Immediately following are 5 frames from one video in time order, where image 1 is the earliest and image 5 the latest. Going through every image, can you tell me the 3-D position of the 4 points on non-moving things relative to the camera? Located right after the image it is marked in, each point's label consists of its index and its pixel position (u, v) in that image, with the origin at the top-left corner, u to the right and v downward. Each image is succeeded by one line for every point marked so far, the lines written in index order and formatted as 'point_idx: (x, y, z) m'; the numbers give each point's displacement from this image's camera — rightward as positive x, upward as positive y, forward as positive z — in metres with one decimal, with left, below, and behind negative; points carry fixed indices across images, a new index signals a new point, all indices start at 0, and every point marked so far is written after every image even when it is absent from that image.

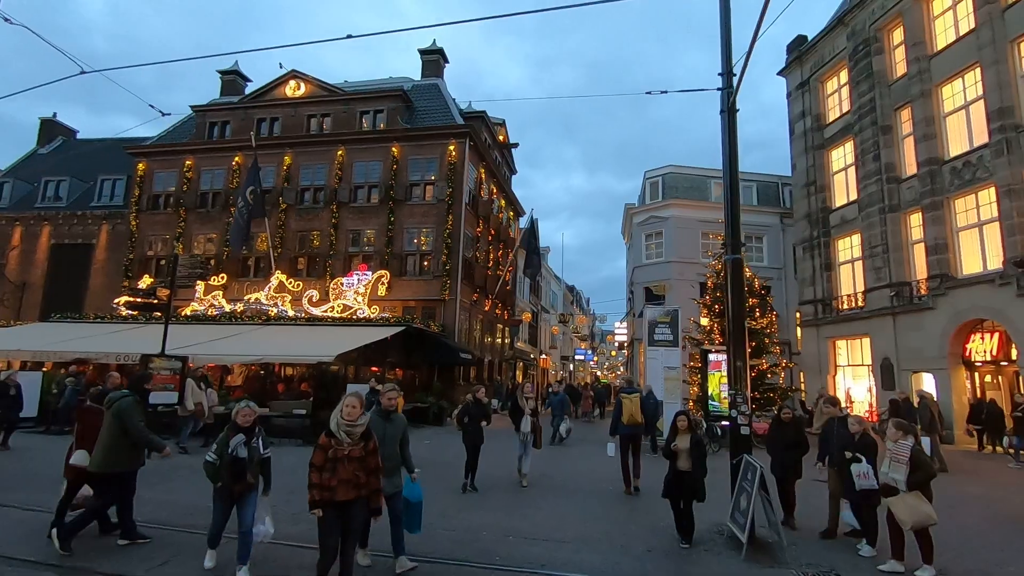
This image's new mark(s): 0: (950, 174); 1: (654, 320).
0: (+16.2, +4.2, +19.9) m
1: (+4.6, -1.1, +17.6) m
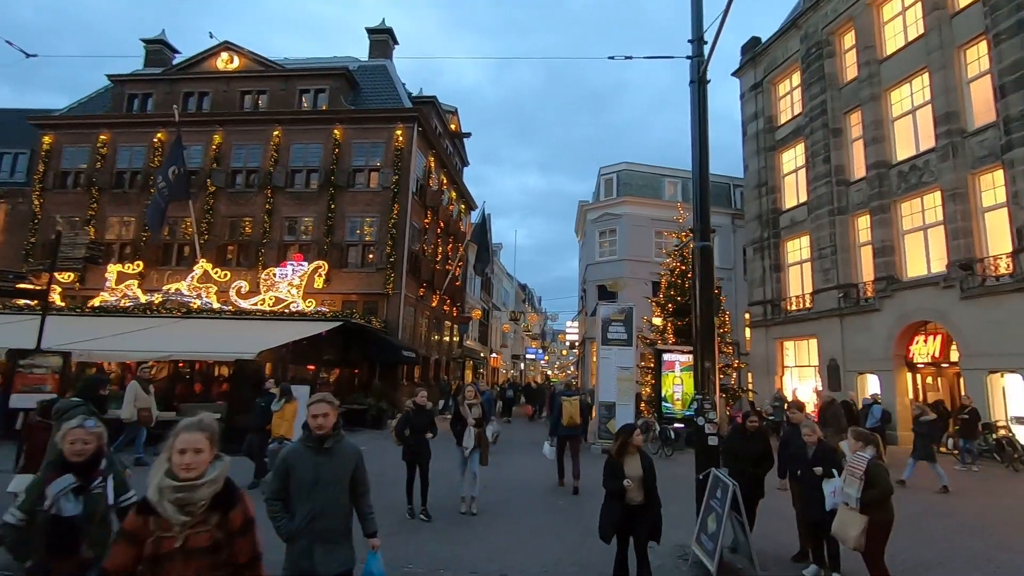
0: (+14.4, +4.1, +20.1) m
1: (+2.9, -0.9, +16.8) m
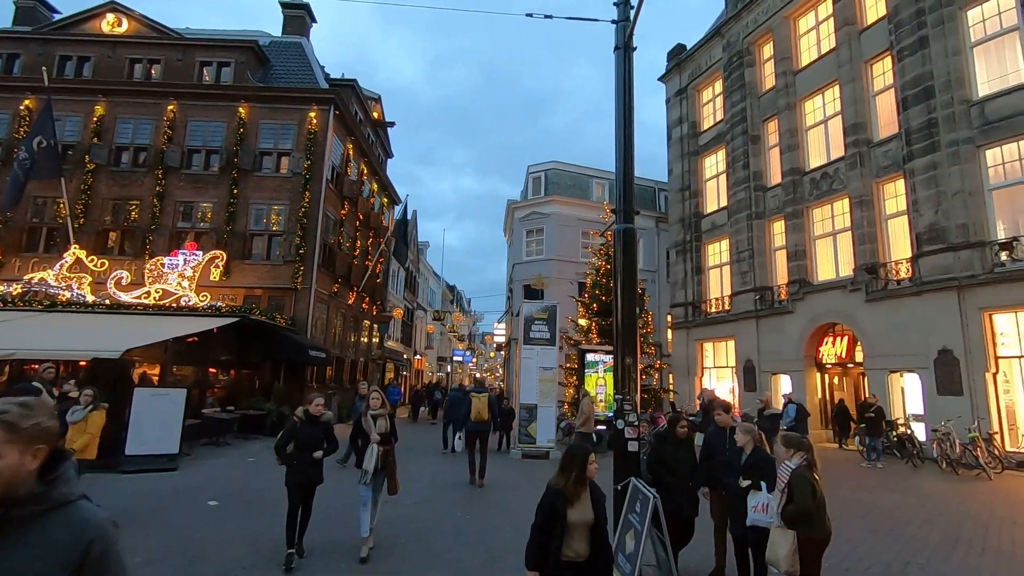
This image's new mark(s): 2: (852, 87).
0: (+11.5, +4.0, +20.9) m
1: (+0.5, -0.9, +16.1) m
2: (+12.2, +7.2, +19.3) m
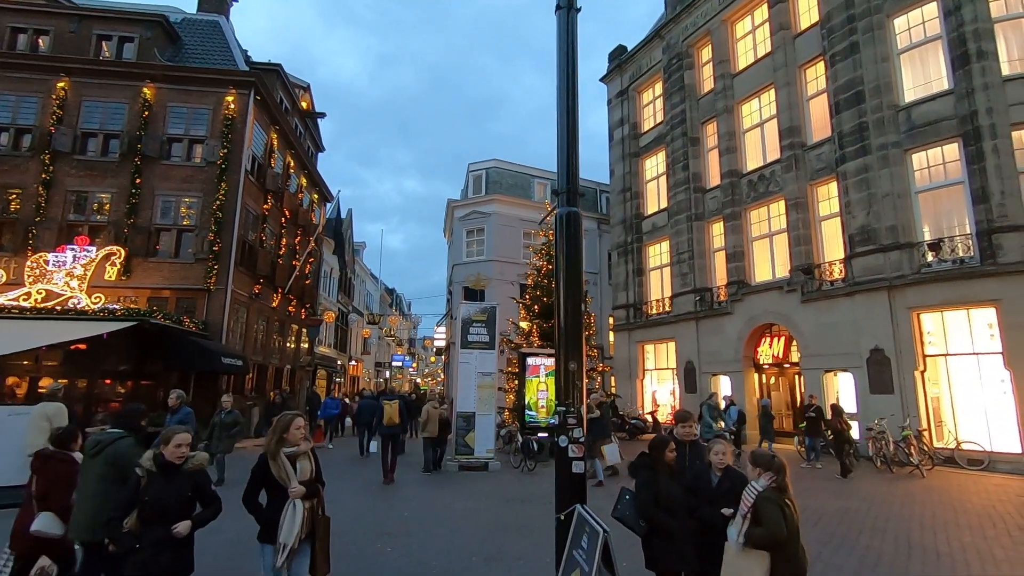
0: (+9.2, +4.0, +21.0) m
1: (-1.3, -0.9, +15.1) m
2: (+10.0, +7.2, +19.5) m
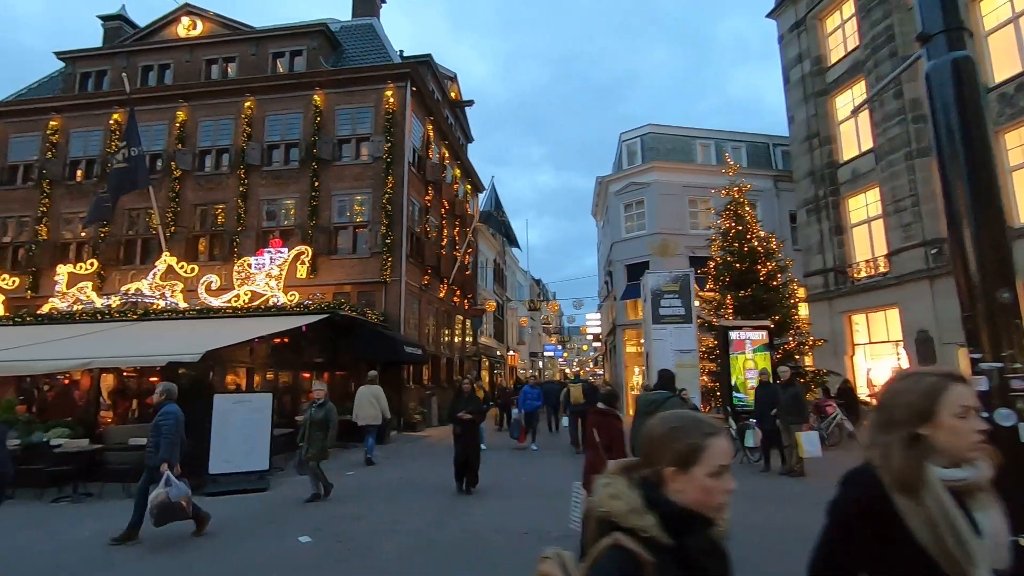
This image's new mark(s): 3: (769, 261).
0: (+14.8, +5.7, +16.4) m
1: (+3.6, 0.0, +13.3) m
2: (+14.9, +8.9, +14.7) m
3: (+7.8, +0.8, +16.3) m
